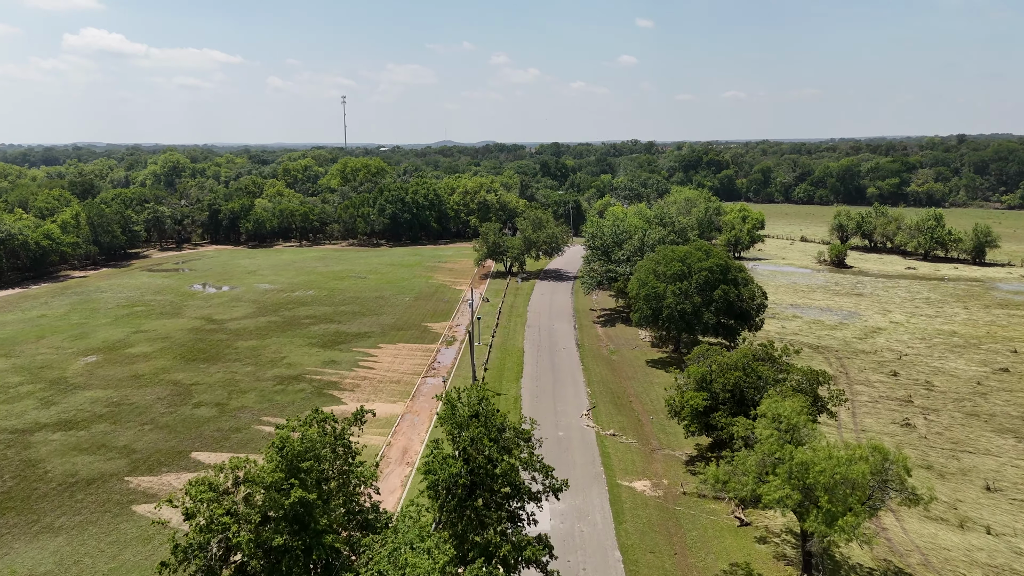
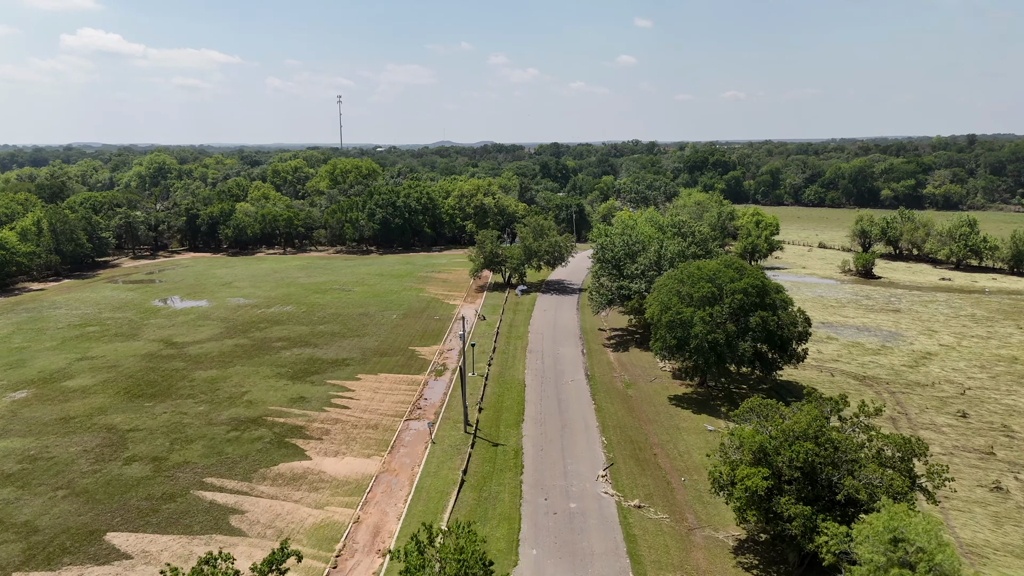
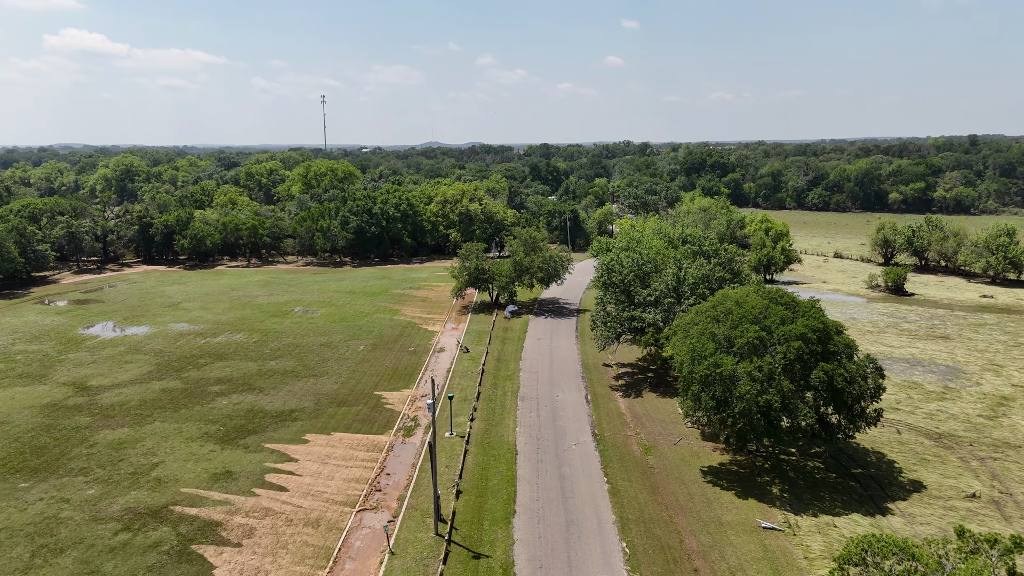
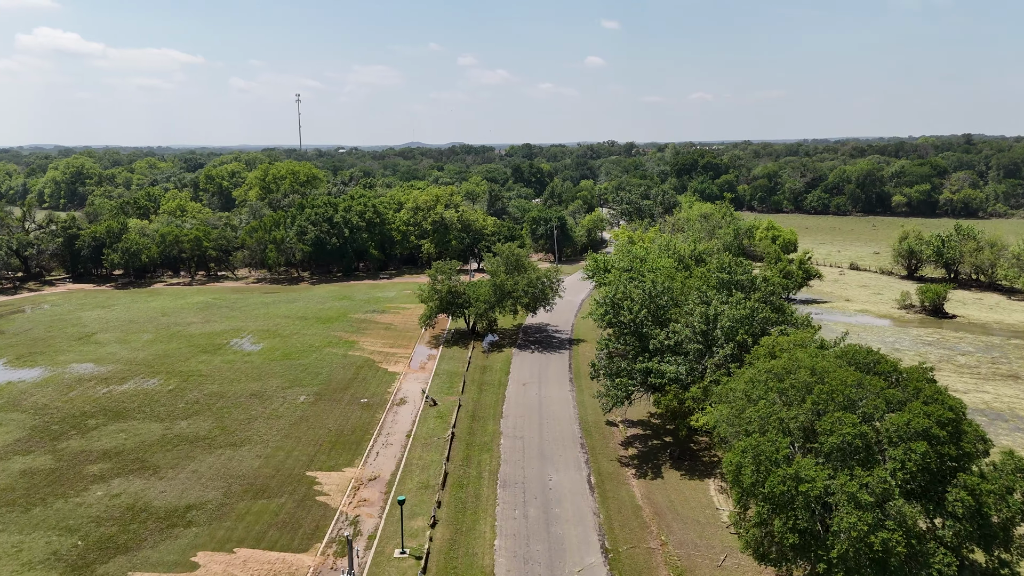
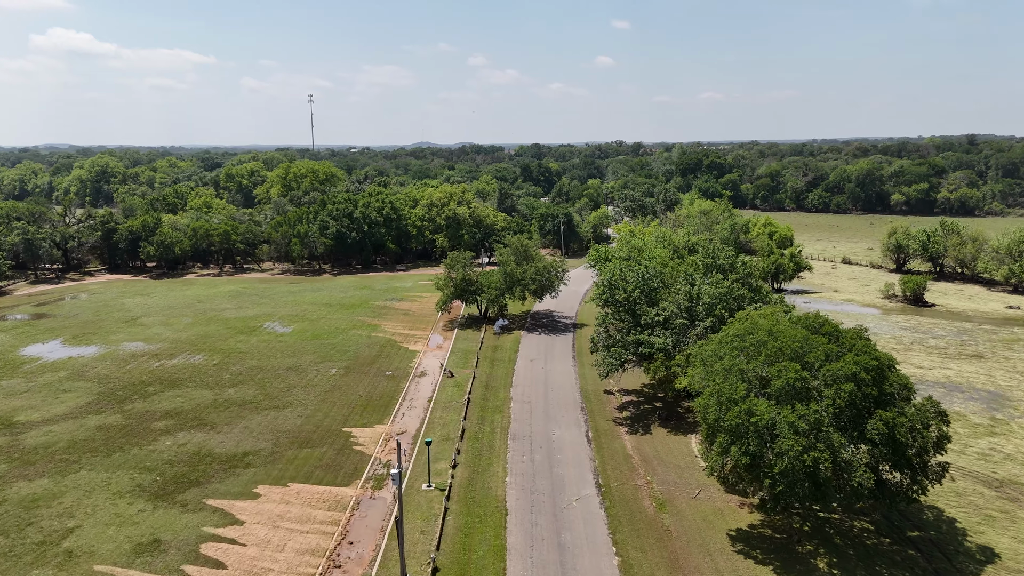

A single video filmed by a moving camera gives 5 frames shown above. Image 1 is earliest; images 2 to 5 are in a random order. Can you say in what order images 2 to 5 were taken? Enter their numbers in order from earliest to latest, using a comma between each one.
2, 3, 5, 4
